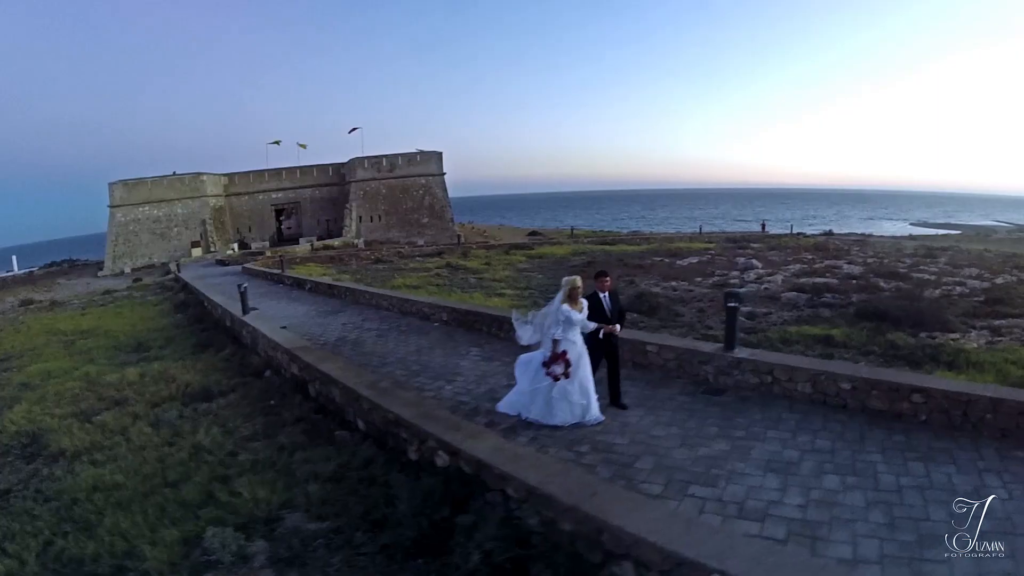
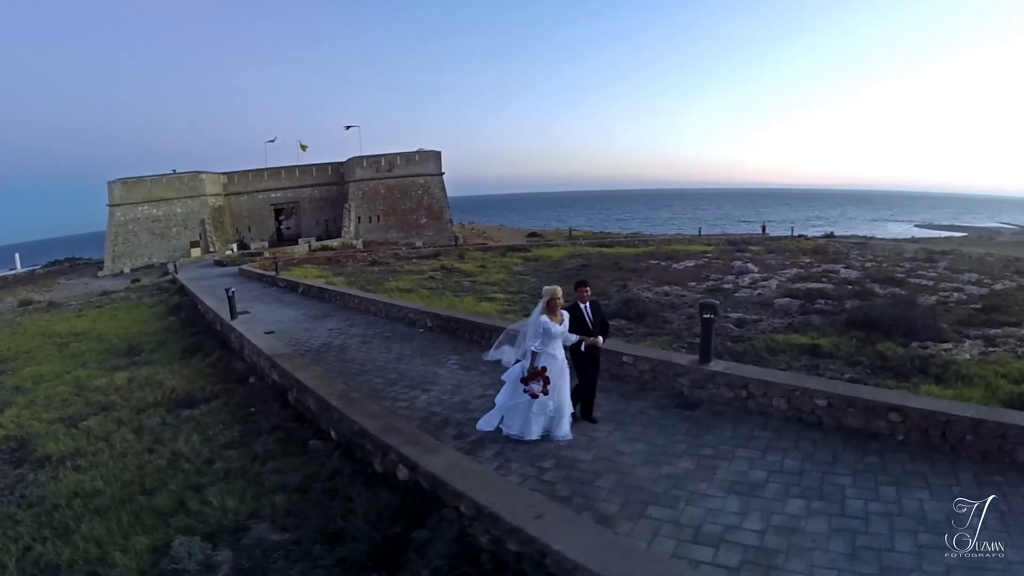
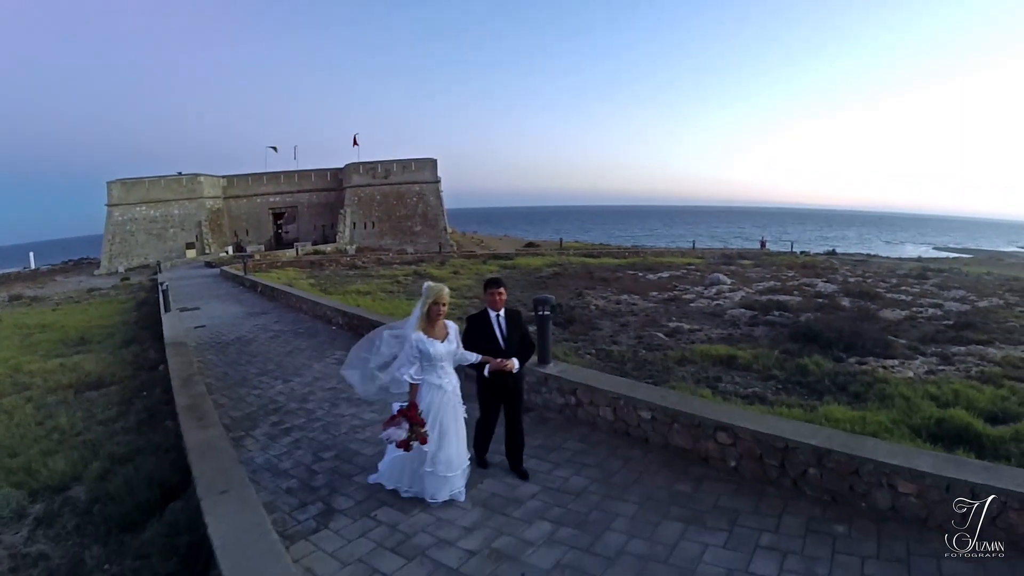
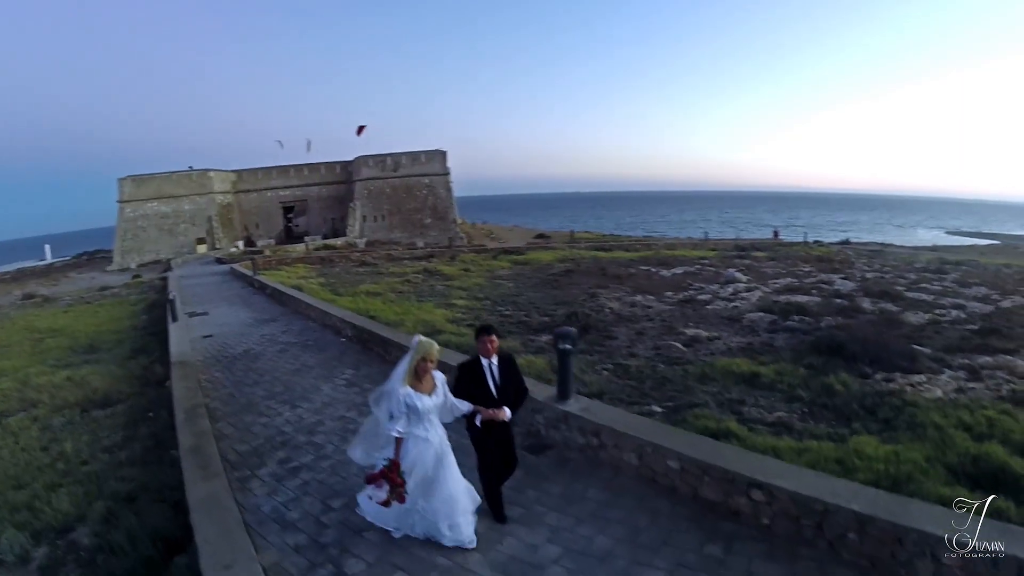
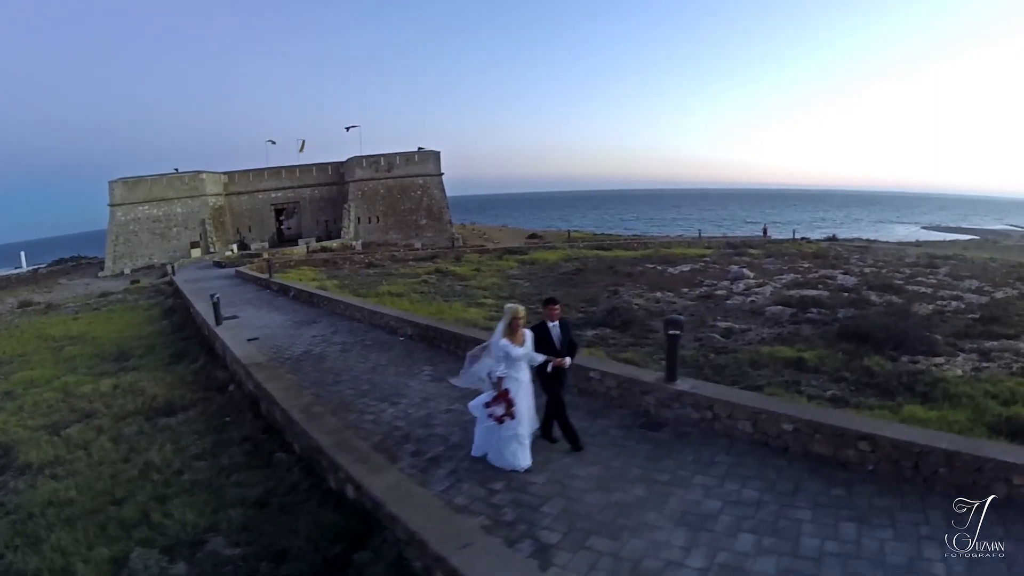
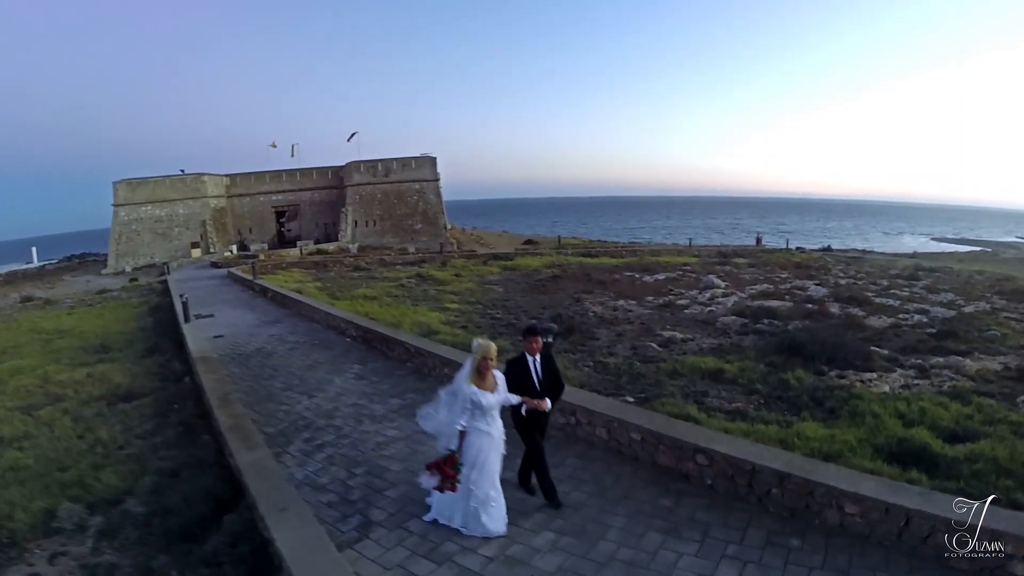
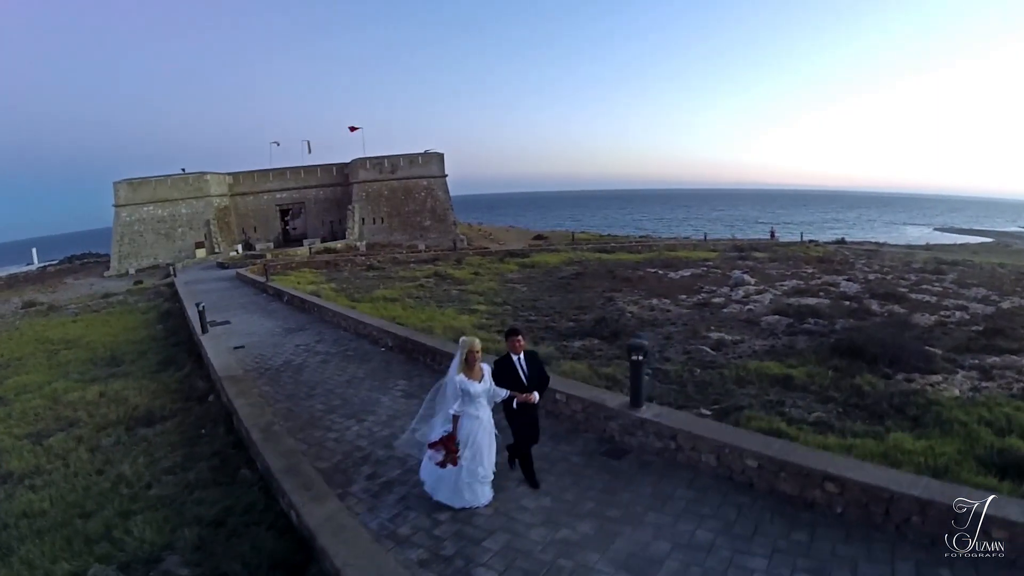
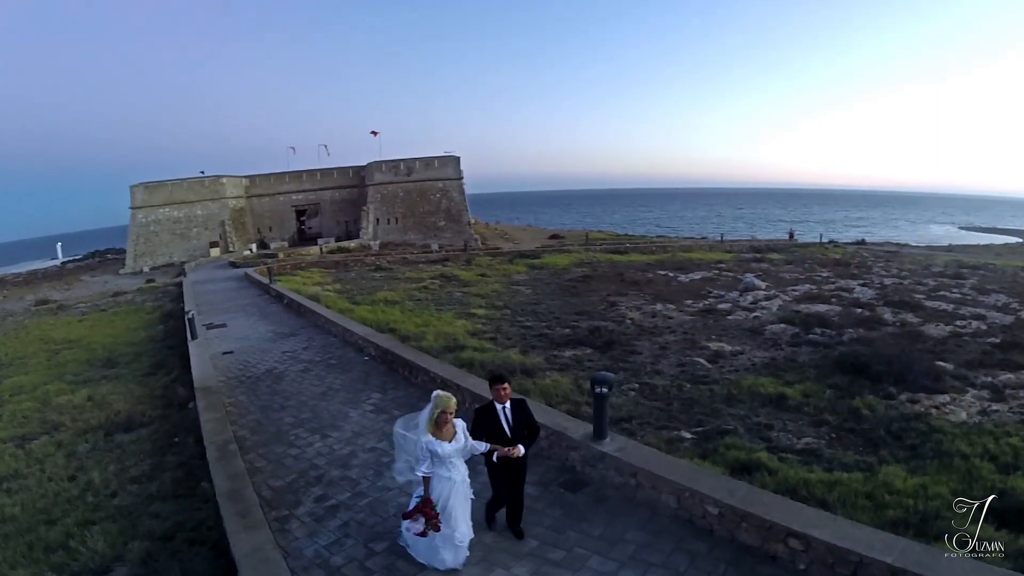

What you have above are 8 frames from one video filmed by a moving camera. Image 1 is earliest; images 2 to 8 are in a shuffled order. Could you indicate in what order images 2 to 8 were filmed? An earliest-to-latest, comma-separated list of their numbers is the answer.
2, 5, 7, 8, 4, 3, 6
